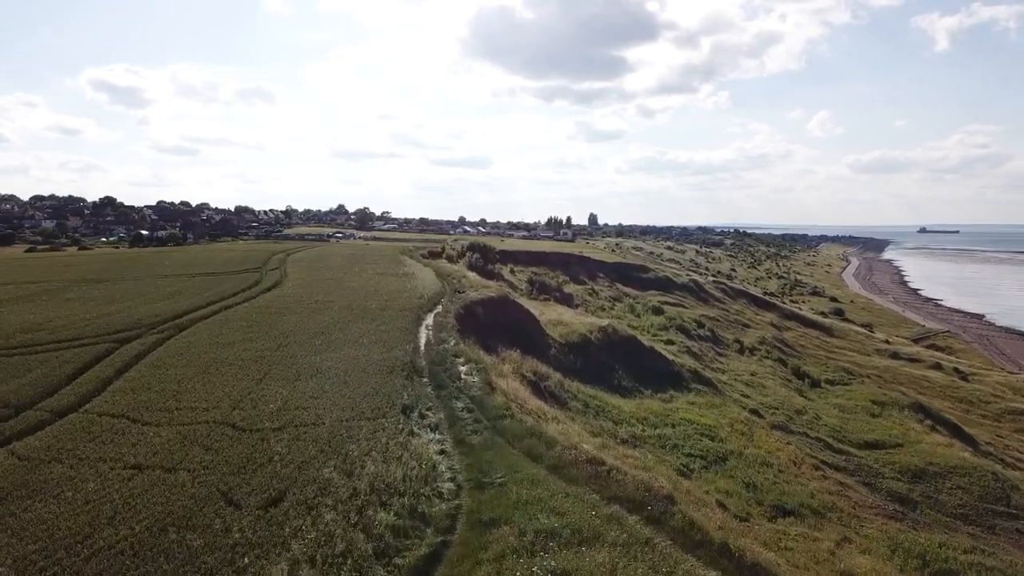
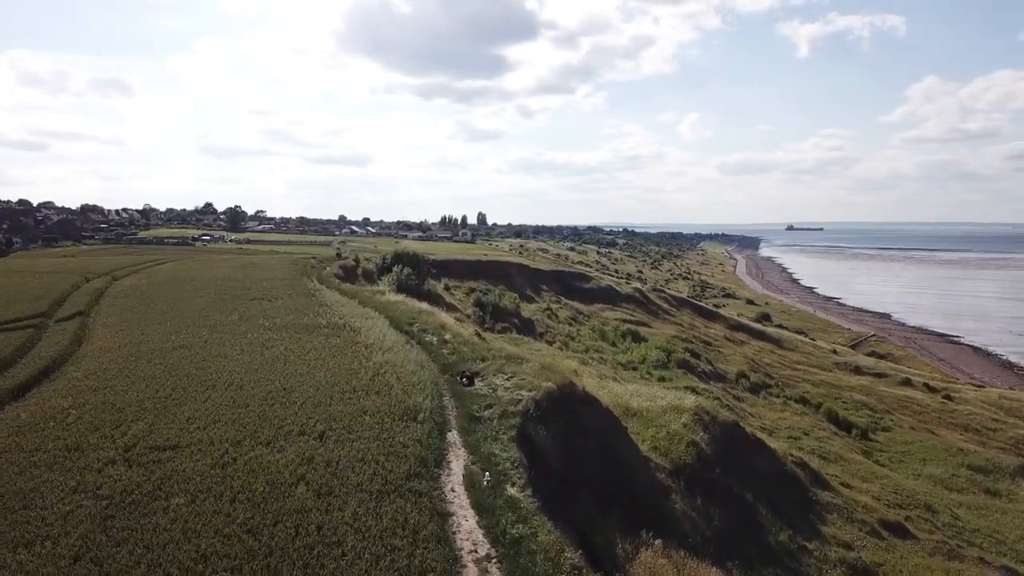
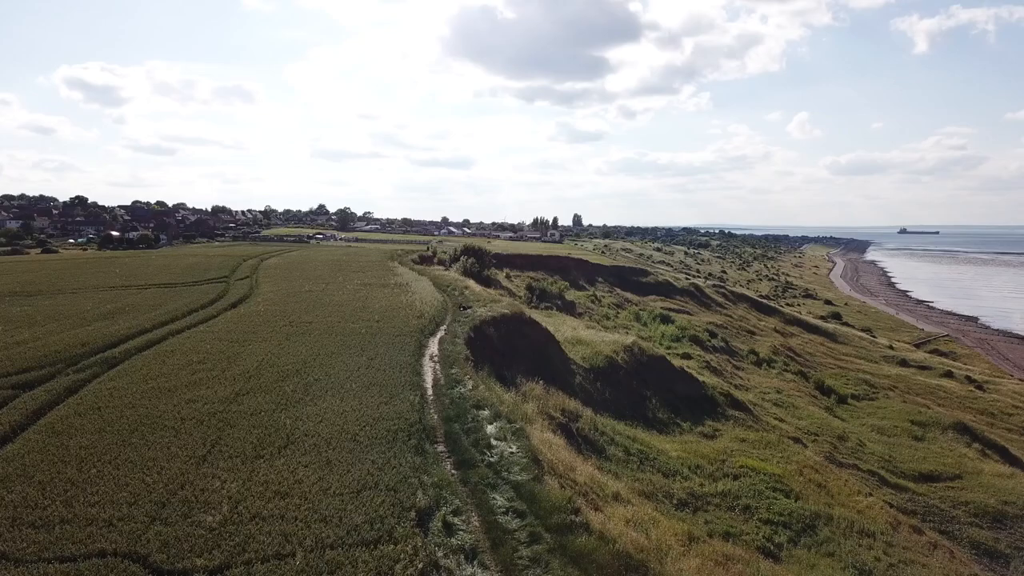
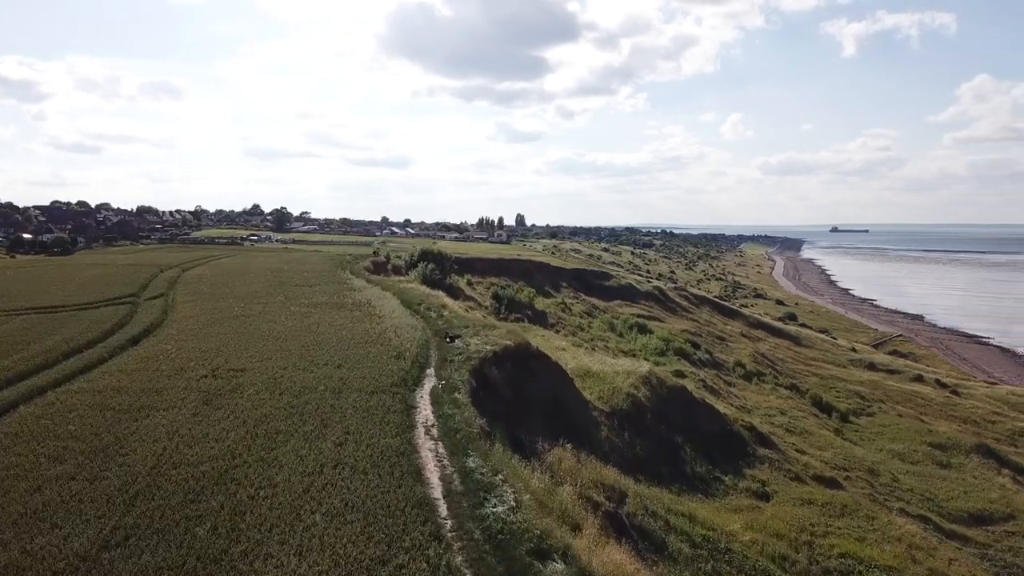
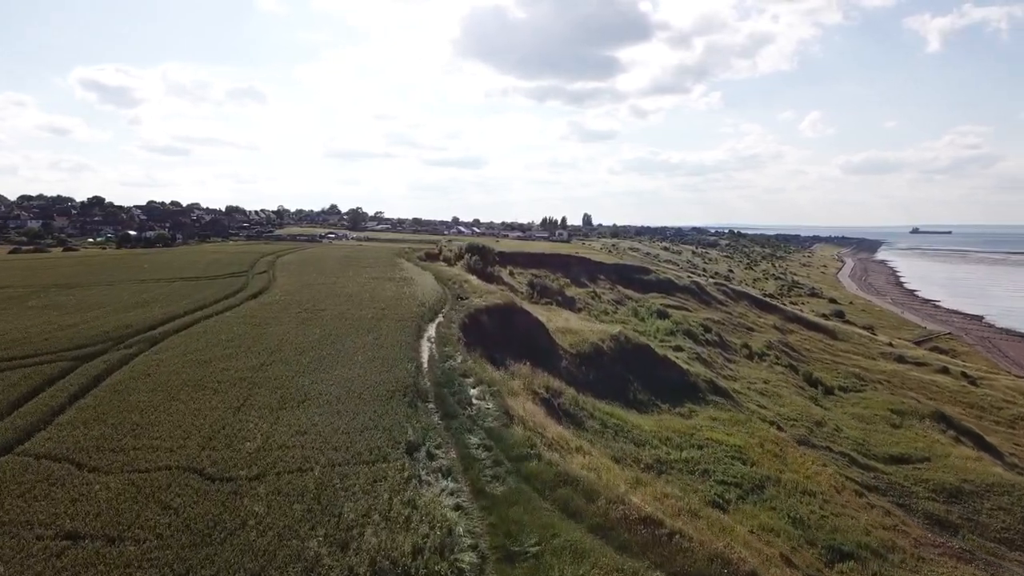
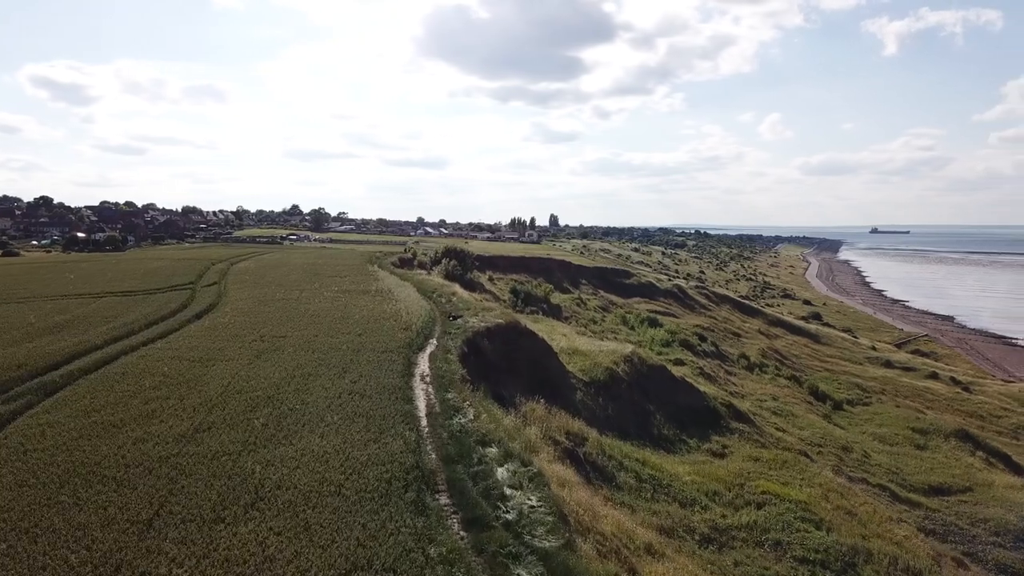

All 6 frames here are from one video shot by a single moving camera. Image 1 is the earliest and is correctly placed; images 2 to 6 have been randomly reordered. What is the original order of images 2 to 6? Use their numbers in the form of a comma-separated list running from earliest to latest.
5, 3, 6, 4, 2
